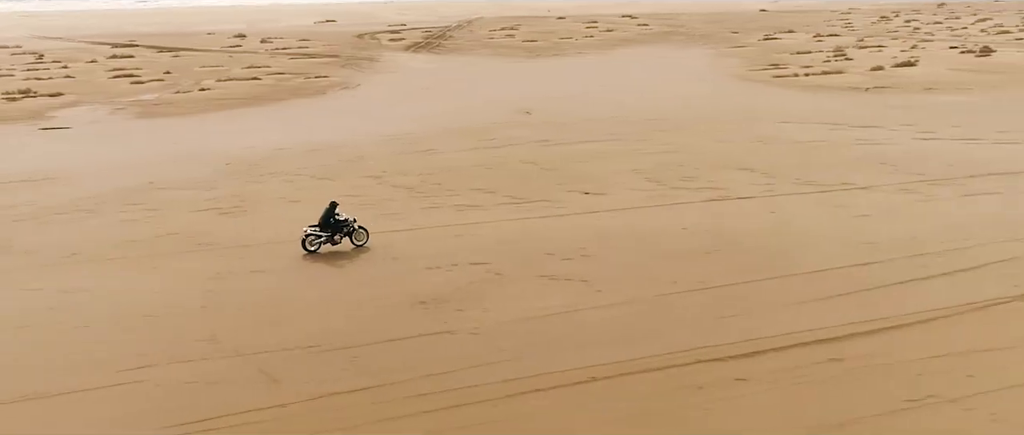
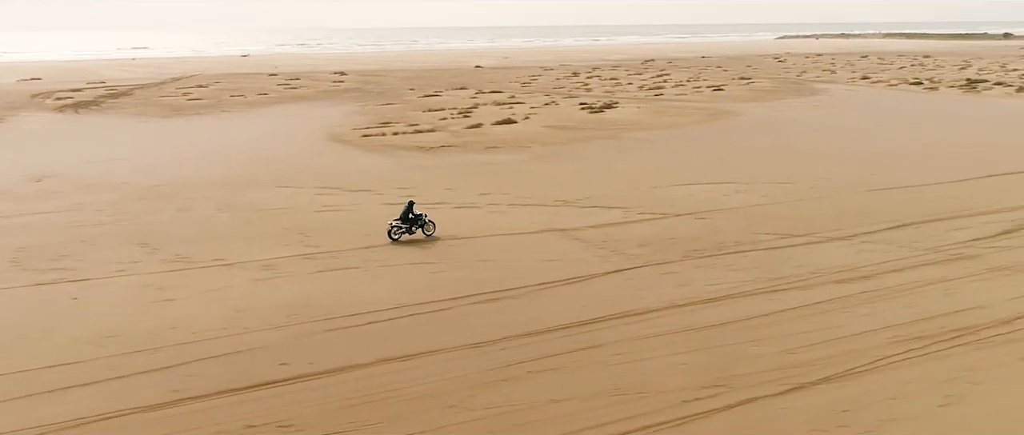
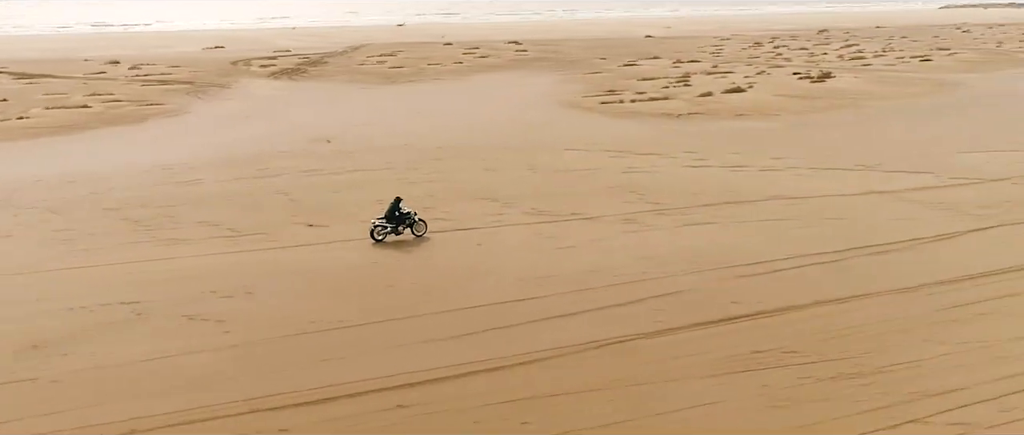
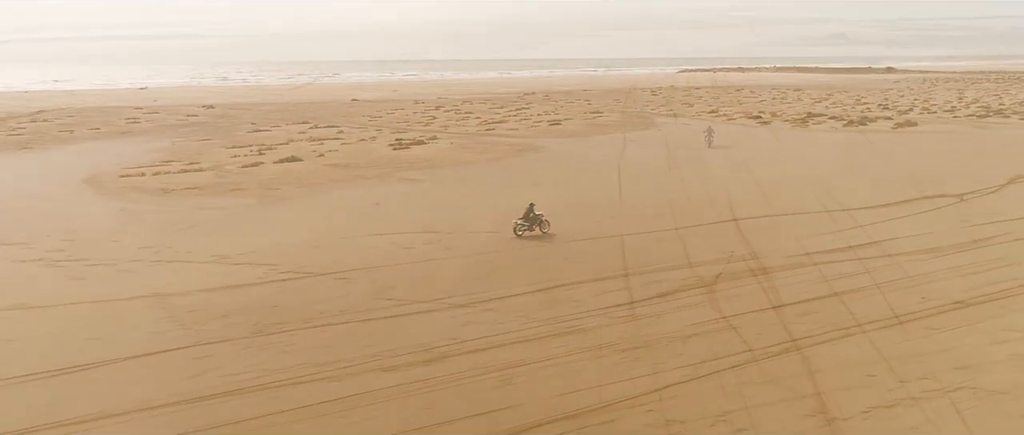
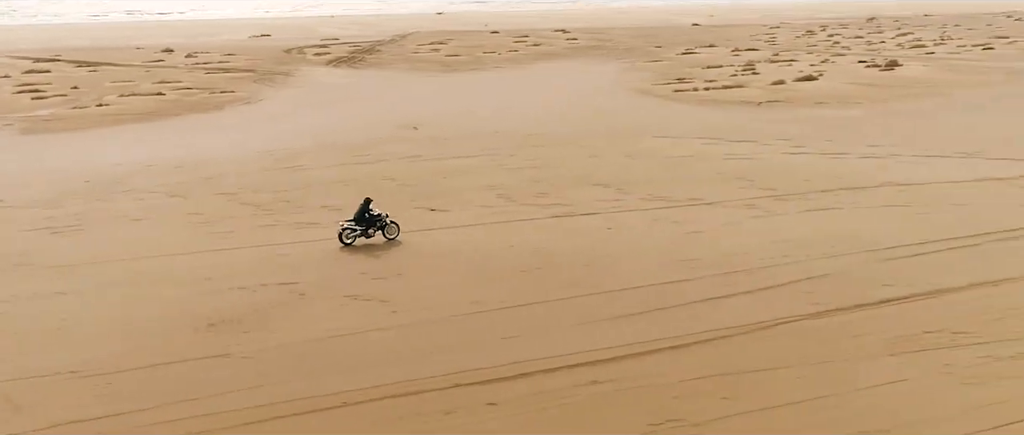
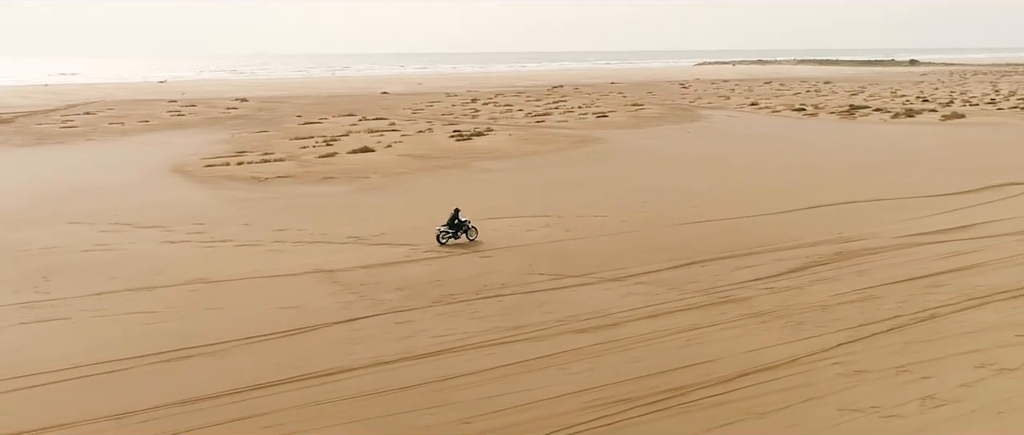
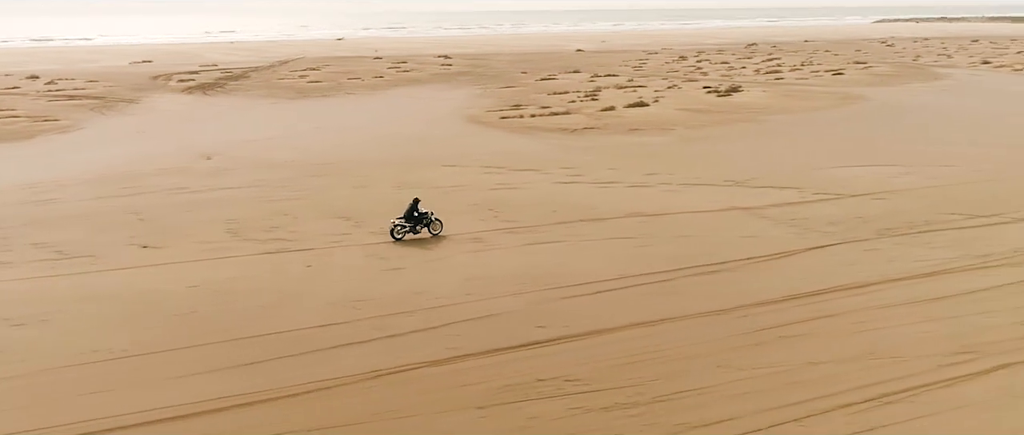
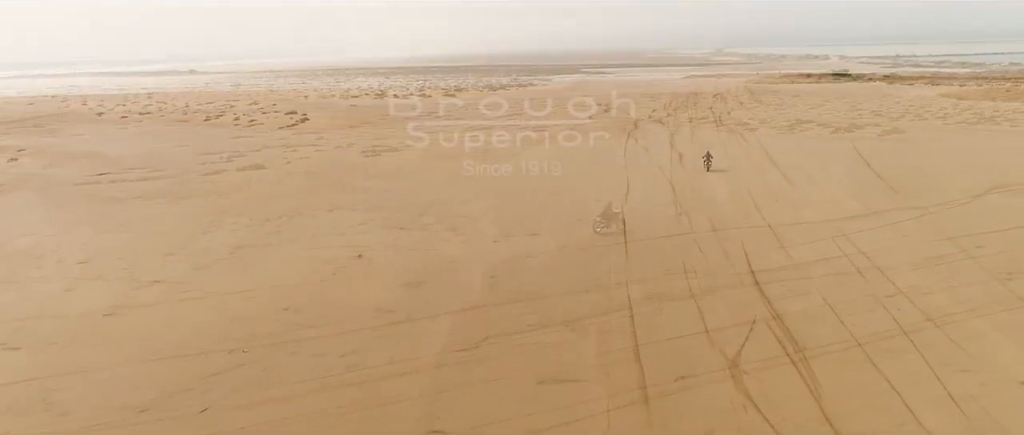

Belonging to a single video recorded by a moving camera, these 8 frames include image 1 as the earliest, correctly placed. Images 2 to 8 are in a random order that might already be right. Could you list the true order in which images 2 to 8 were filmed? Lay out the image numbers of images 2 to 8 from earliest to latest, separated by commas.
5, 3, 7, 2, 6, 4, 8
